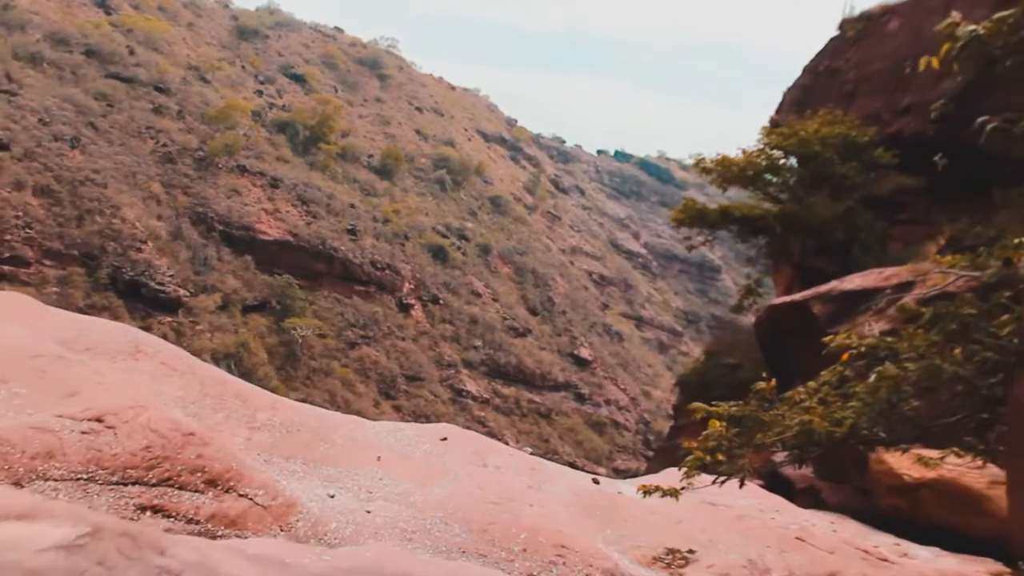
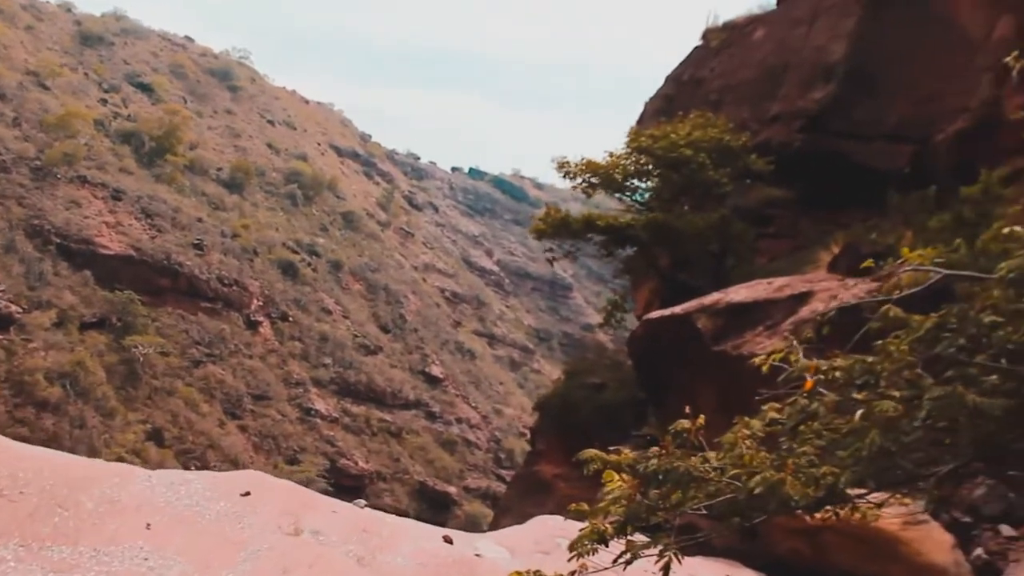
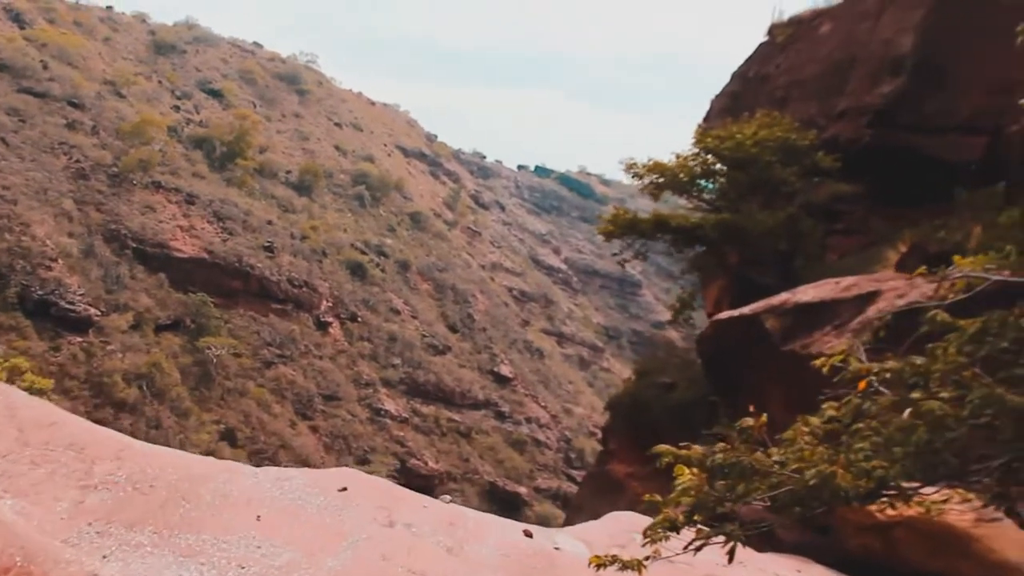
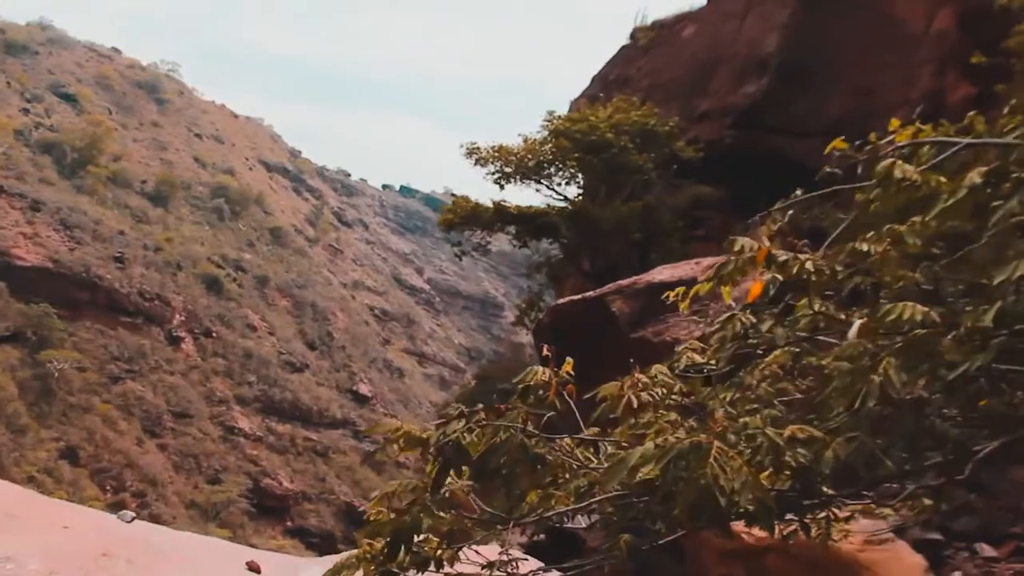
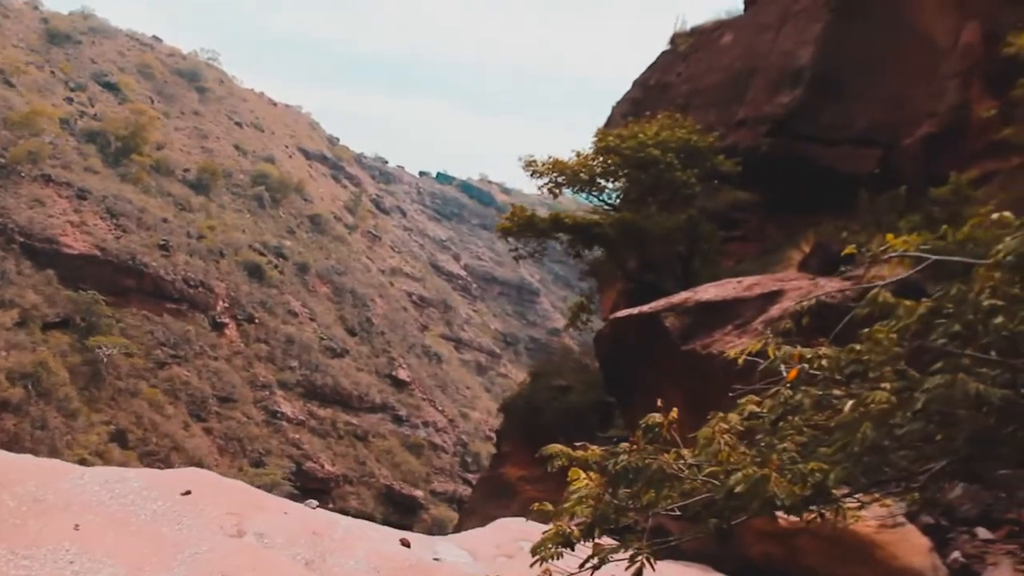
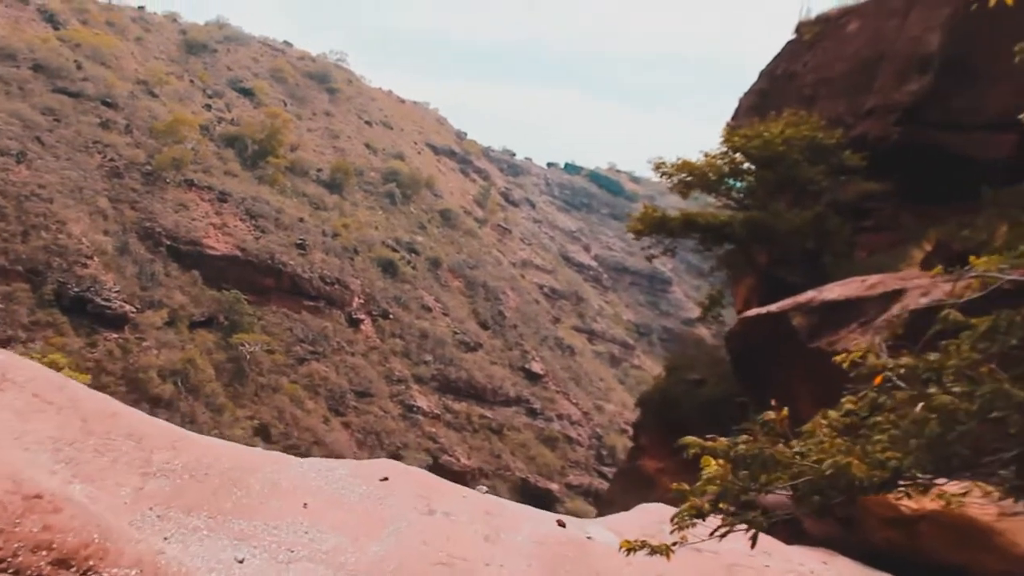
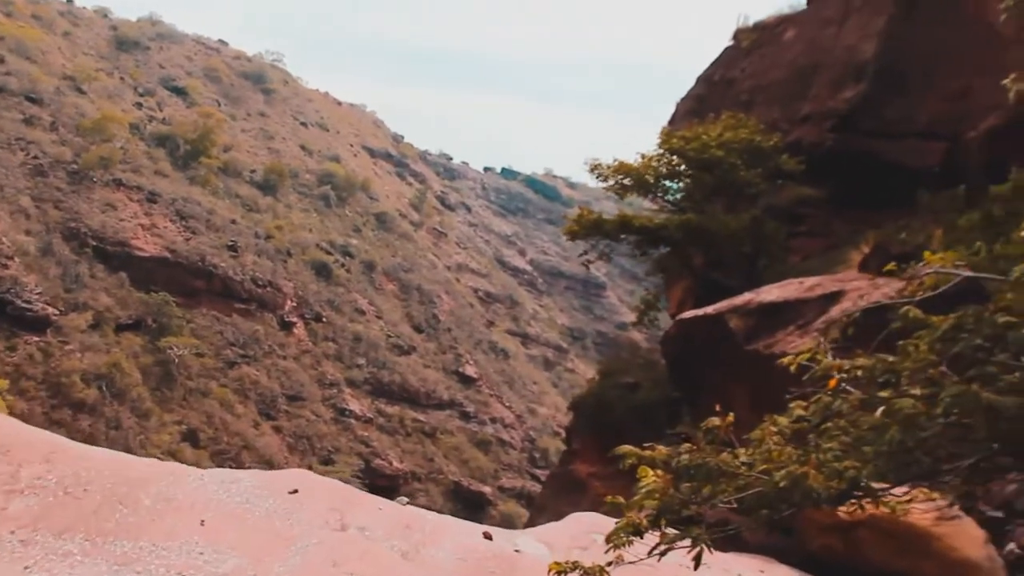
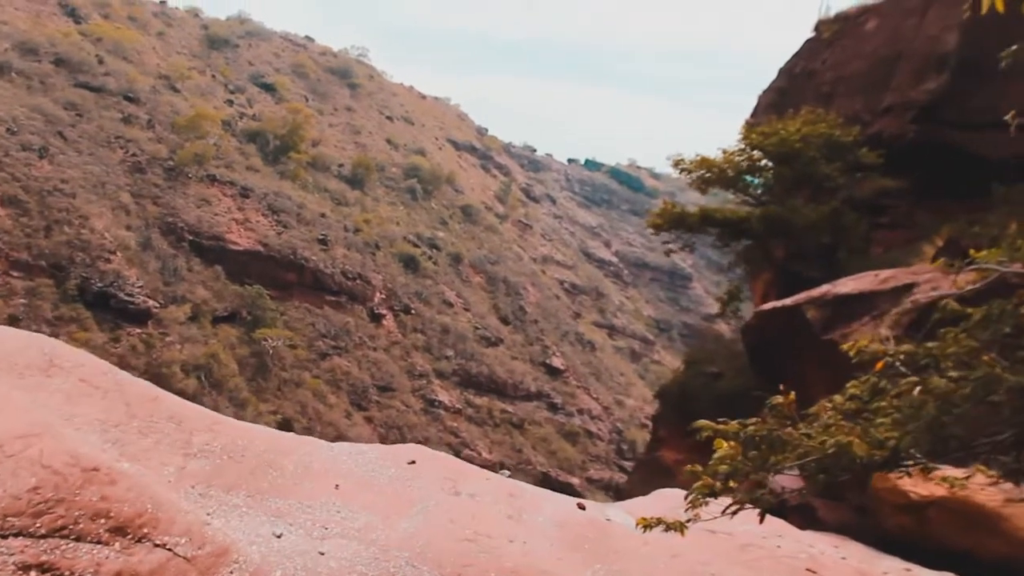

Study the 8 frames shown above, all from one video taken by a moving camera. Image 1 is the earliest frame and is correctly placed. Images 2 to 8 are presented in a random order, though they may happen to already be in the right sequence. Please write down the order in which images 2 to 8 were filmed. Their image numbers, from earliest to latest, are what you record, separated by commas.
8, 6, 3, 7, 2, 5, 4
